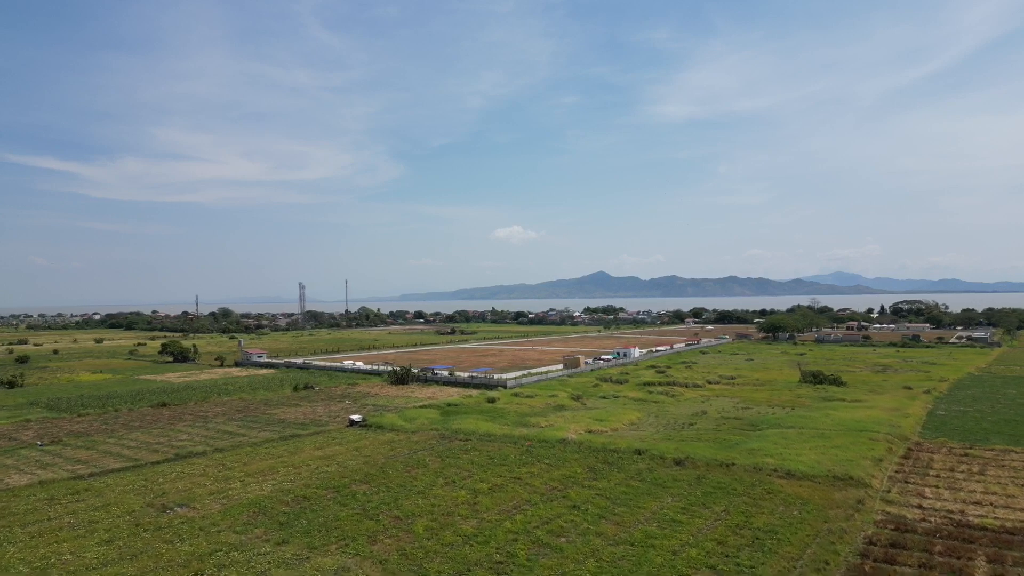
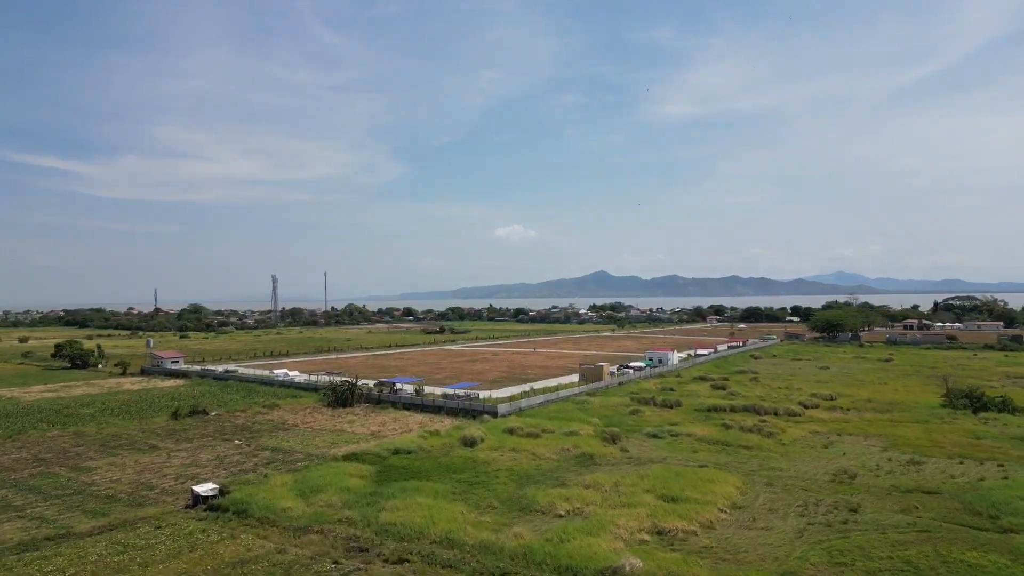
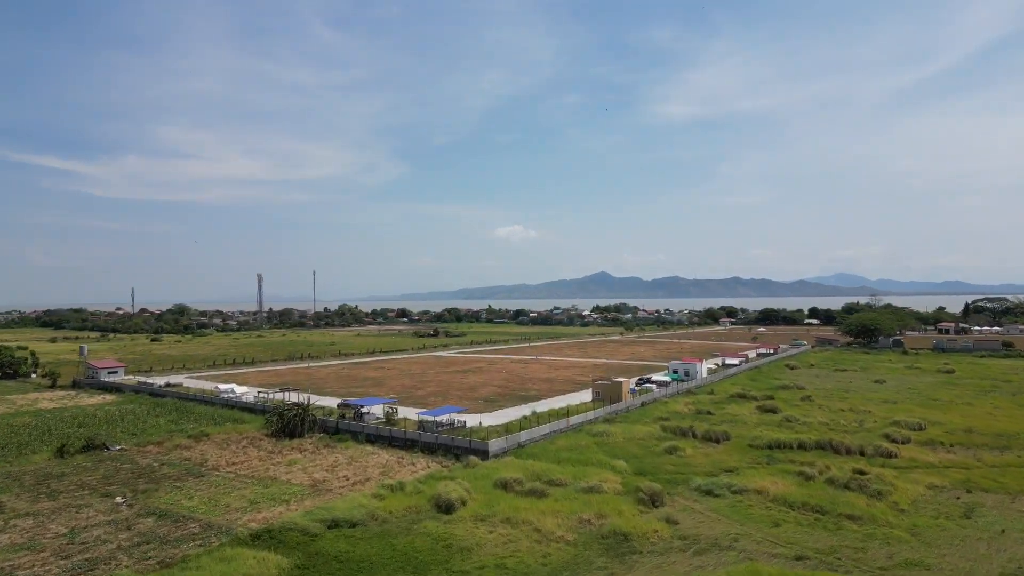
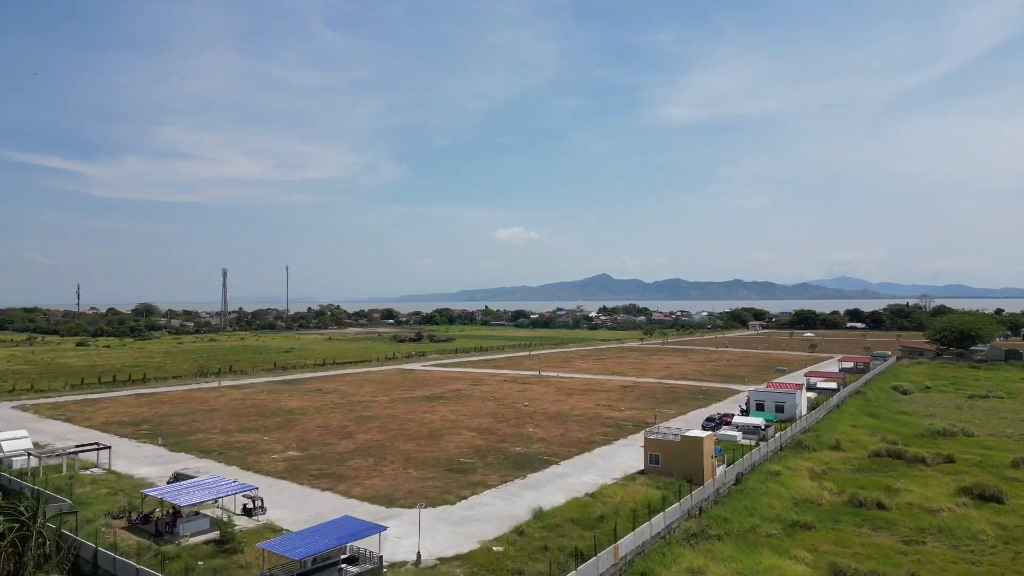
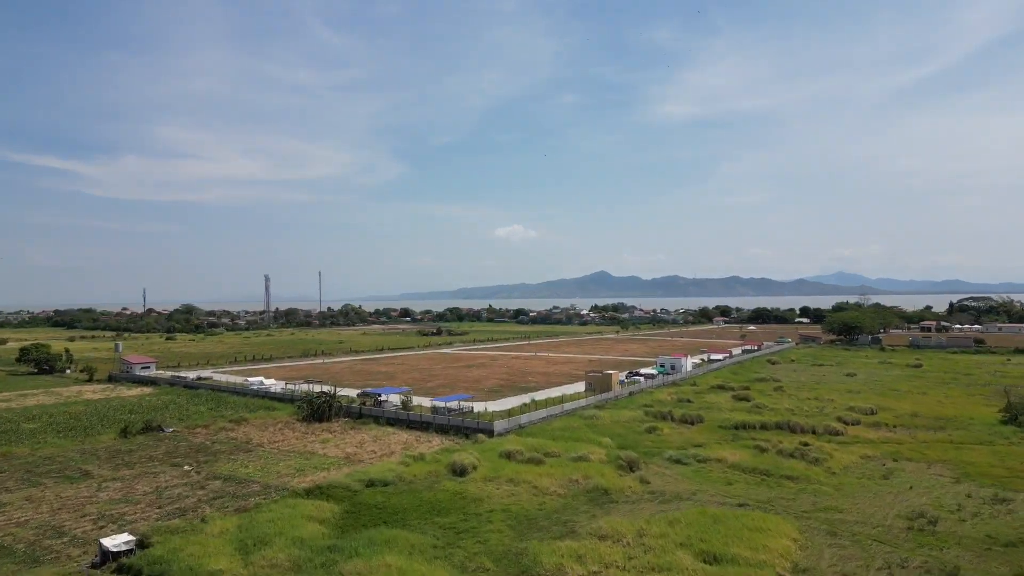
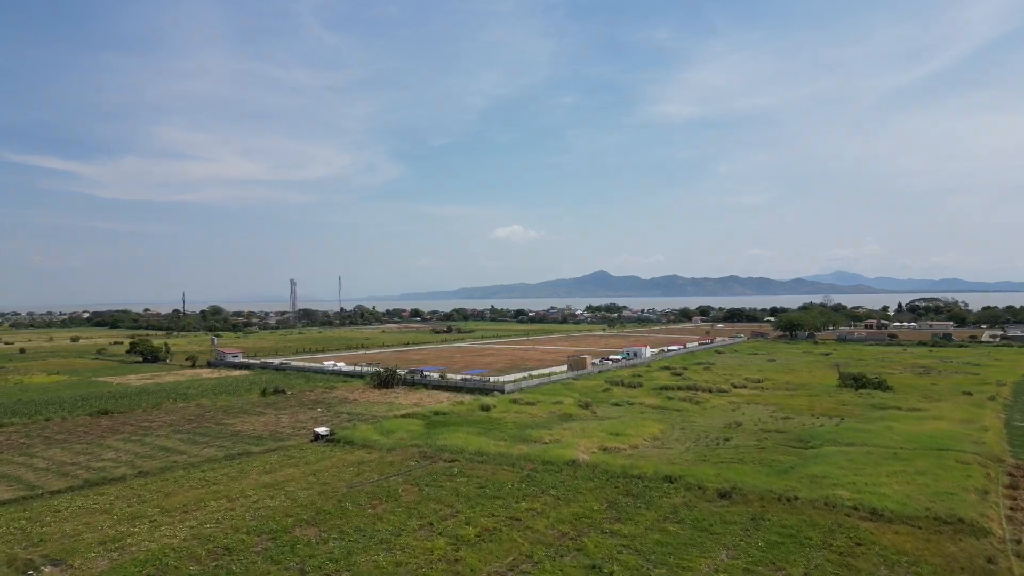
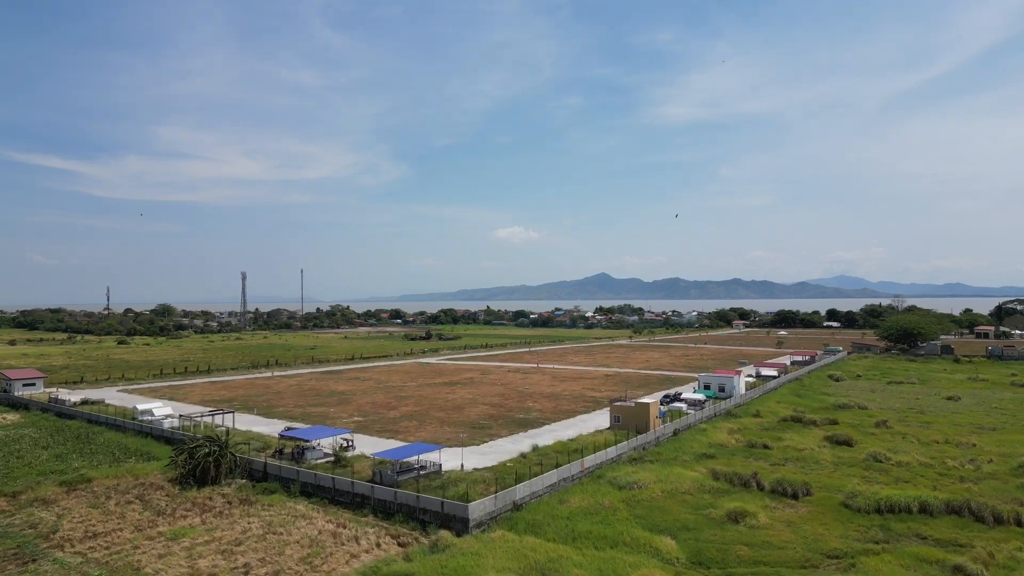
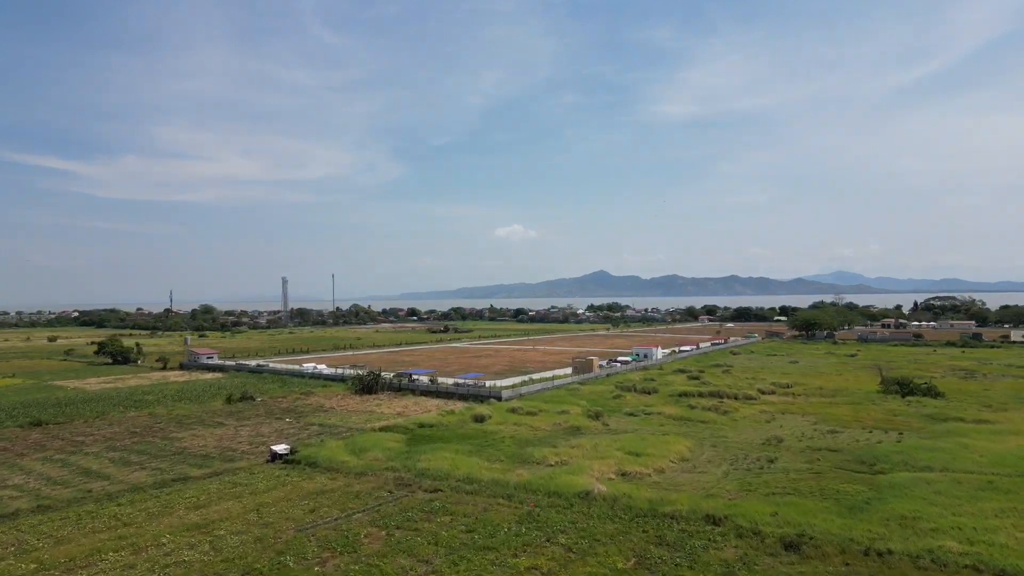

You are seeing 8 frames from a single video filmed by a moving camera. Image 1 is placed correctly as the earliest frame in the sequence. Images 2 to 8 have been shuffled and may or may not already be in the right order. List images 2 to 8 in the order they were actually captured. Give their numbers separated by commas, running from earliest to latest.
6, 8, 2, 5, 3, 7, 4
